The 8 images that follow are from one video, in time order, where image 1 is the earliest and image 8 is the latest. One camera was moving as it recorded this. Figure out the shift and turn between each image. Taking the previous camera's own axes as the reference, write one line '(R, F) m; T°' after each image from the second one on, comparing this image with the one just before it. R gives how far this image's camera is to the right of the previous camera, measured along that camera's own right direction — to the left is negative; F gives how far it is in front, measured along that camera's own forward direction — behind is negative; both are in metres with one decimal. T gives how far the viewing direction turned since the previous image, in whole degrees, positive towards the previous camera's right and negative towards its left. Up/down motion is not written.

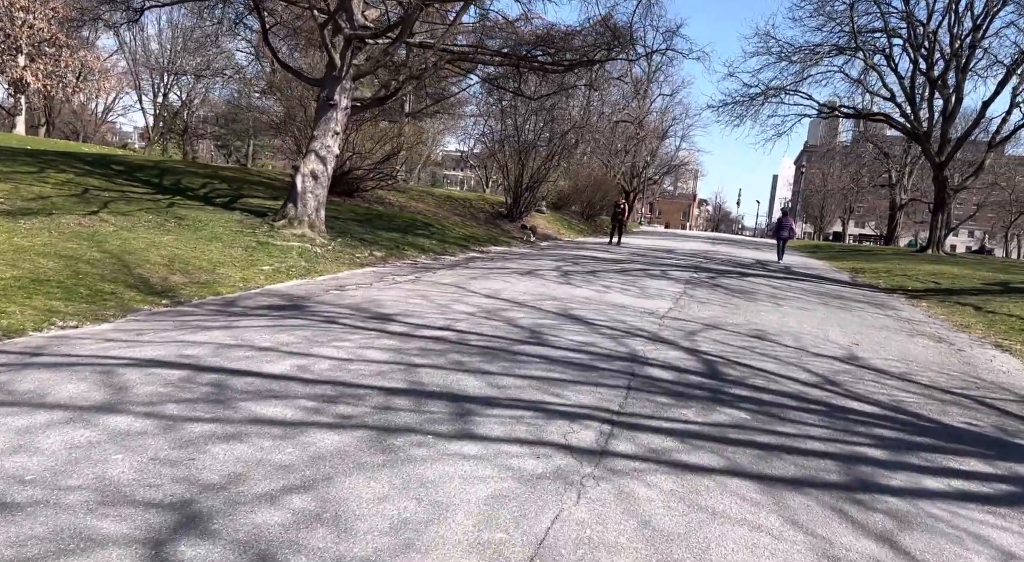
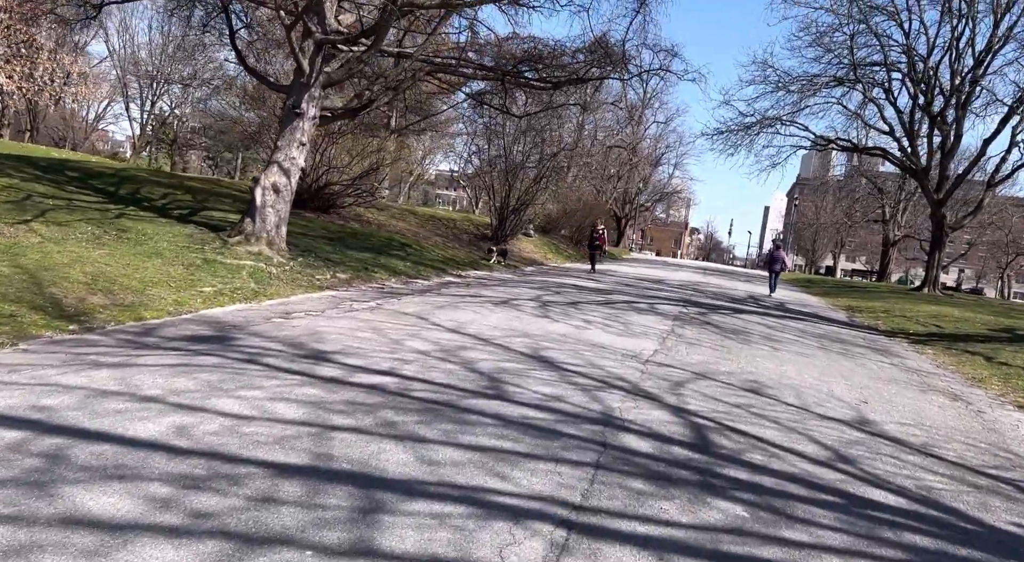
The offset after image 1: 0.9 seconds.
(+0.3, +1.1) m; +1°
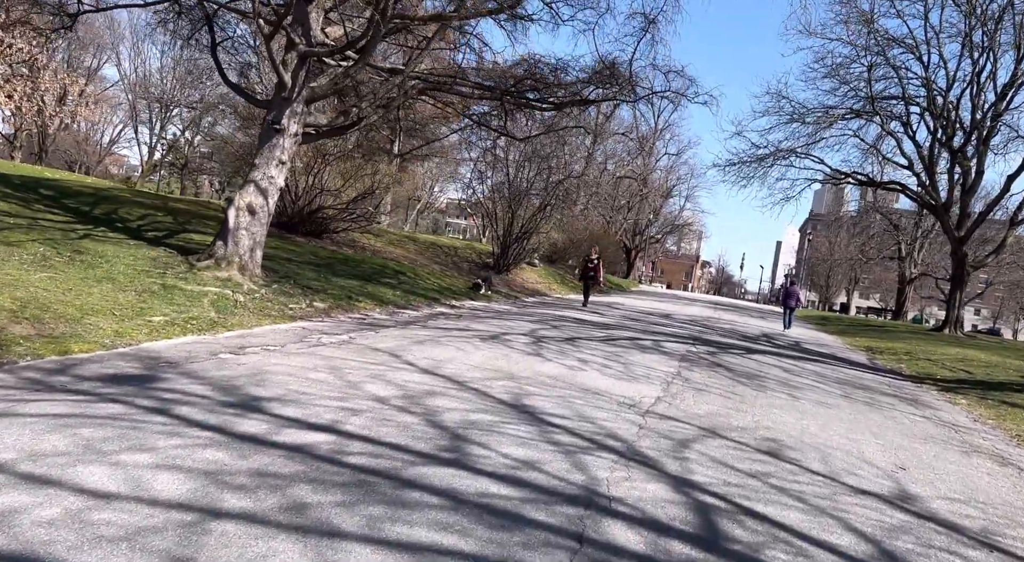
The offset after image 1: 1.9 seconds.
(+0.3, +1.1) m; -1°
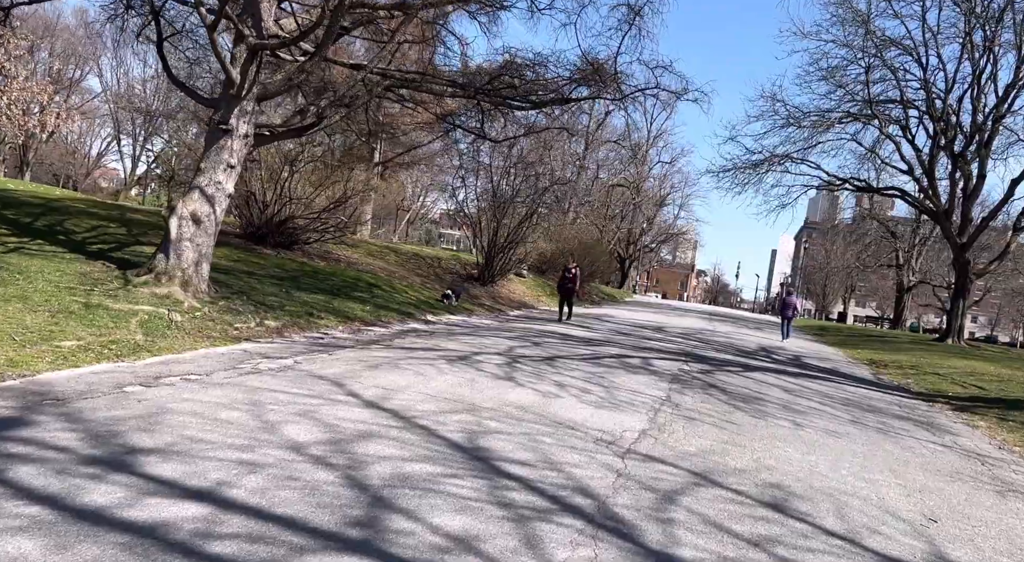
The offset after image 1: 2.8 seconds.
(+0.3, +1.2) m; 0°
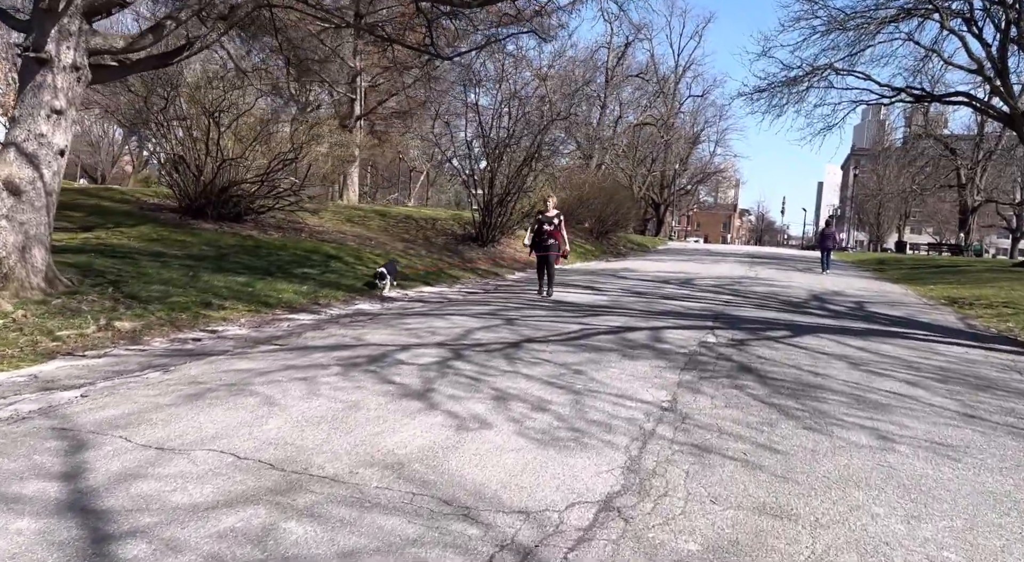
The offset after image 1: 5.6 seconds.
(+1.0, +3.4) m; -3°
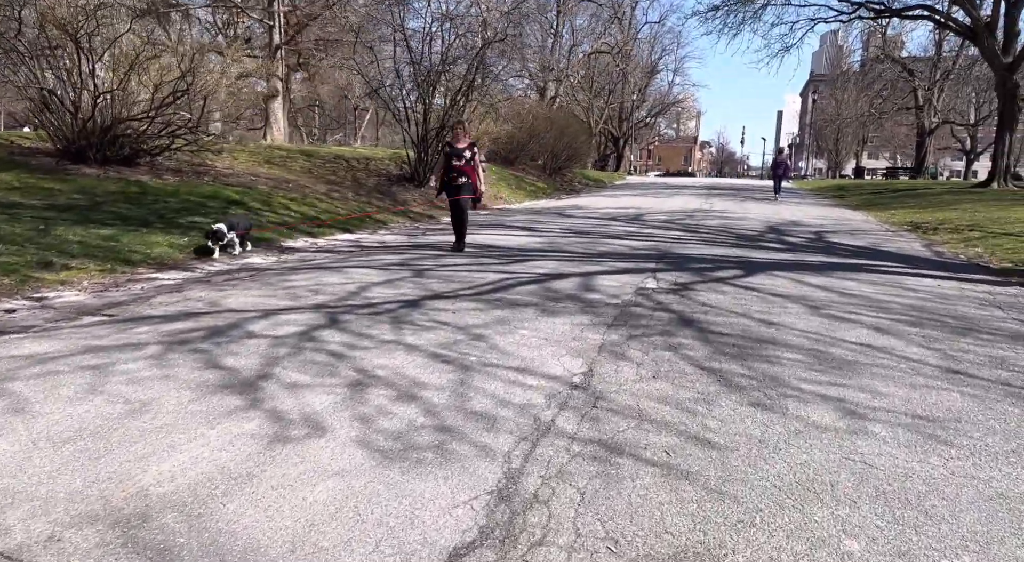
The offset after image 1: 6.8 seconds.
(+0.6, +1.5) m; +3°
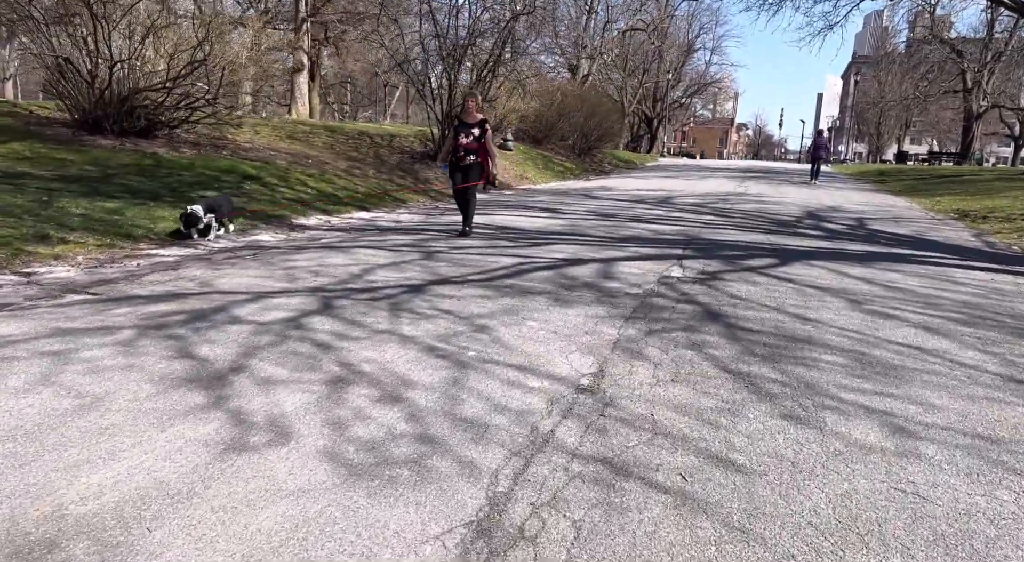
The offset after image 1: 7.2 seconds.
(+0.1, +0.5) m; -2°
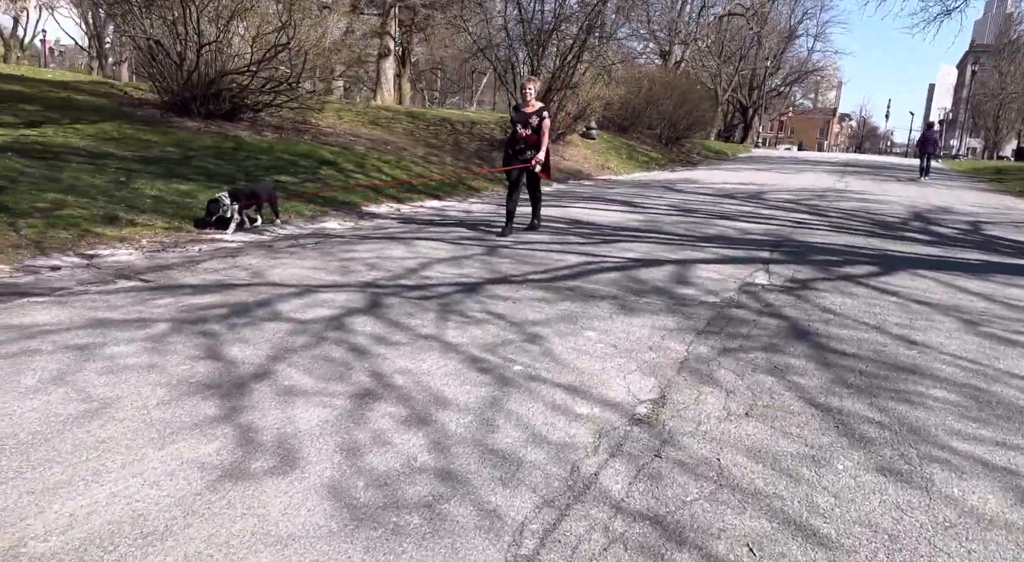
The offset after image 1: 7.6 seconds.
(+0.1, +0.5) m; -6°
